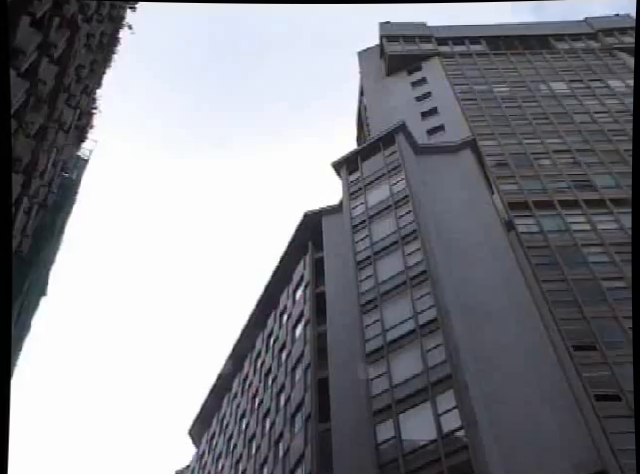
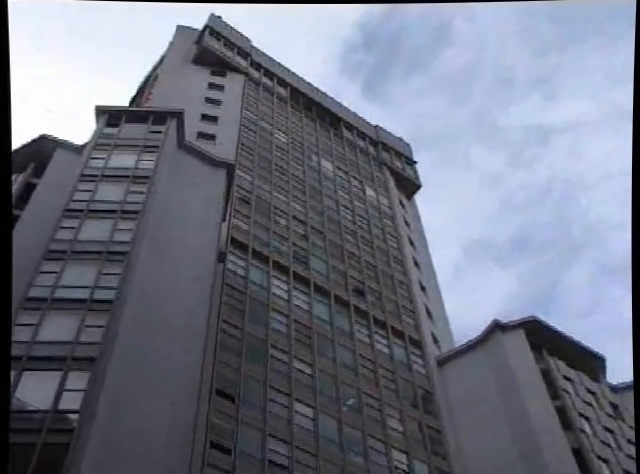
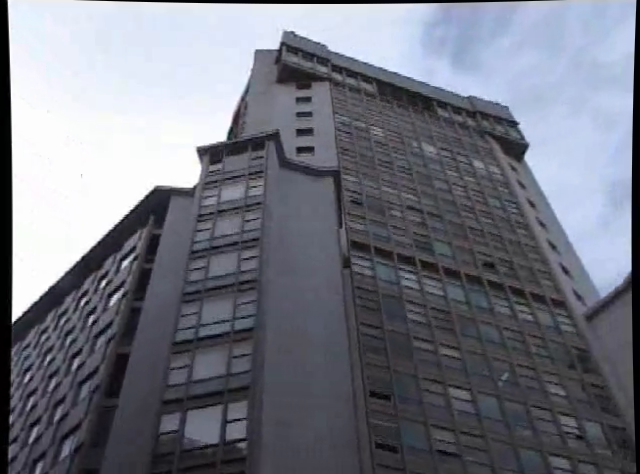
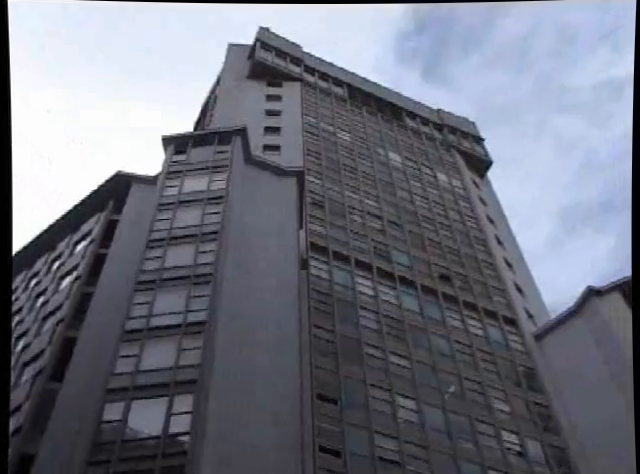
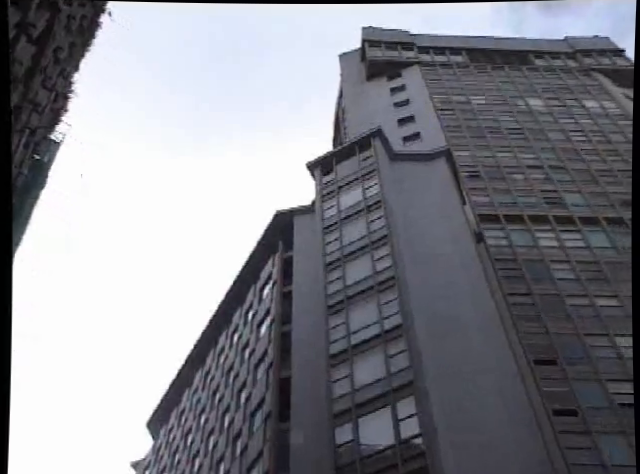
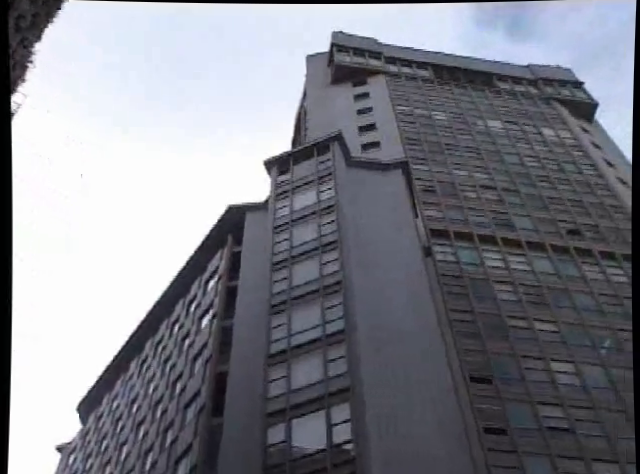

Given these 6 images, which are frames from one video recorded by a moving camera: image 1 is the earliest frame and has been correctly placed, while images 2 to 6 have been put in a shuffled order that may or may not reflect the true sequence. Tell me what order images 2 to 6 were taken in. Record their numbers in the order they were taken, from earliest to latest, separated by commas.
5, 6, 3, 4, 2
